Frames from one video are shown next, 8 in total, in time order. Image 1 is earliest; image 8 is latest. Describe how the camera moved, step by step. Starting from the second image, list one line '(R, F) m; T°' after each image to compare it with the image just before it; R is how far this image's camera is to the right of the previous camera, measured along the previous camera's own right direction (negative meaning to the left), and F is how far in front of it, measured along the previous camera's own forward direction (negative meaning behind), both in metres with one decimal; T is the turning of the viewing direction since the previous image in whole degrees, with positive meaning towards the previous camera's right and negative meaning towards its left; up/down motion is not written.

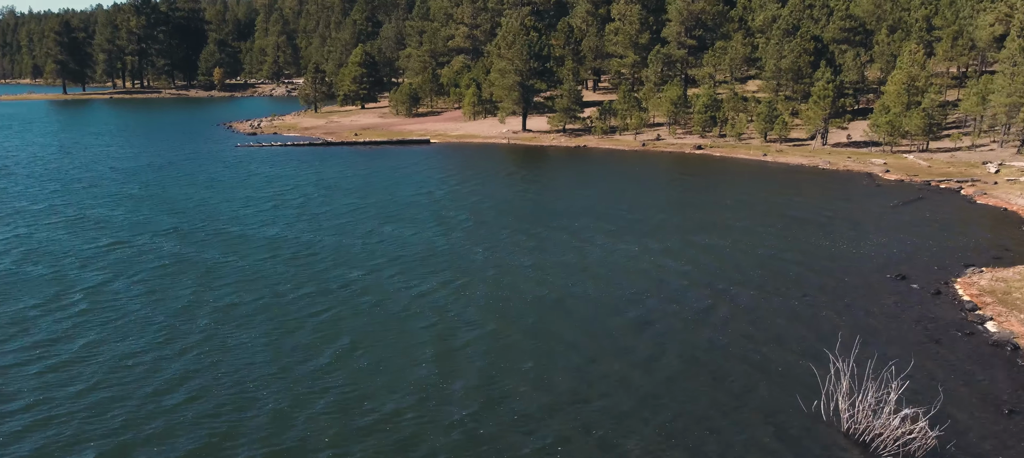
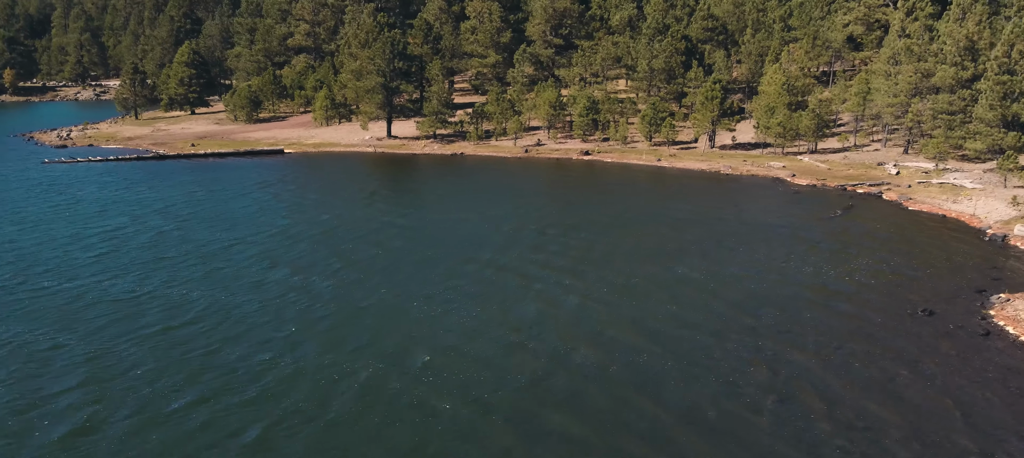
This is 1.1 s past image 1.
(-4.0, +7.7) m; +12°
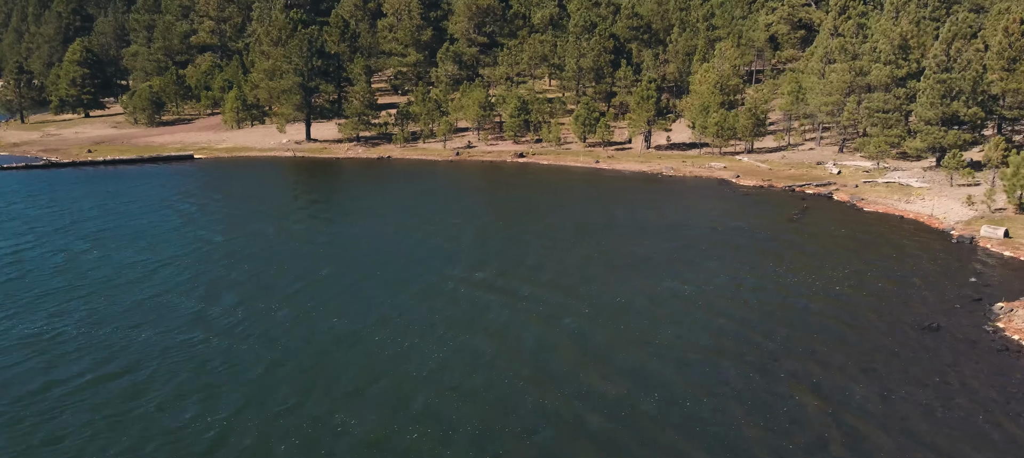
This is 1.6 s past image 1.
(-1.9, +3.3) m; +6°
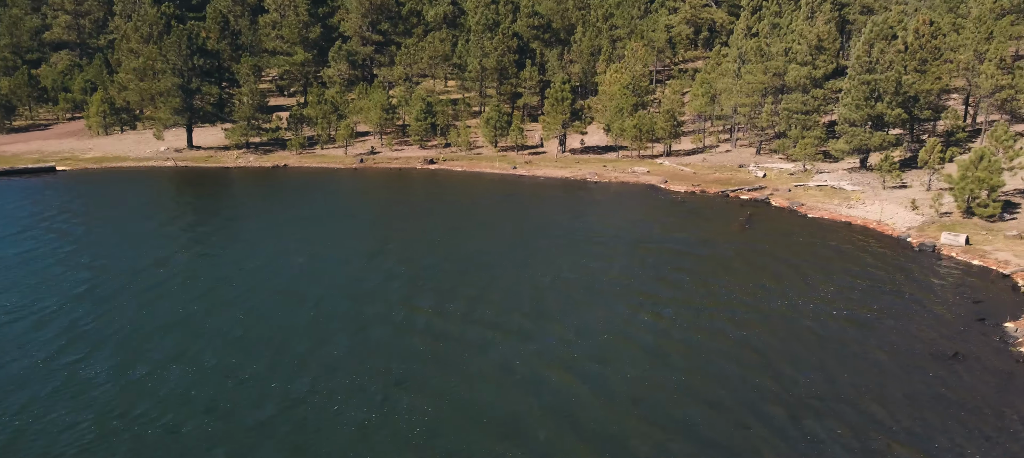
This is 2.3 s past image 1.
(-2.6, +4.3) m; +8°
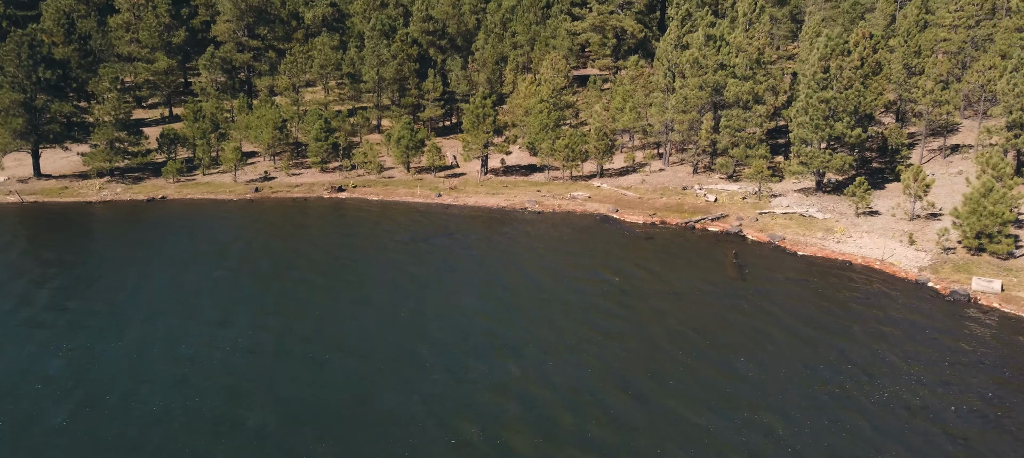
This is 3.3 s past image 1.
(-4.5, +7.0) m; +10°
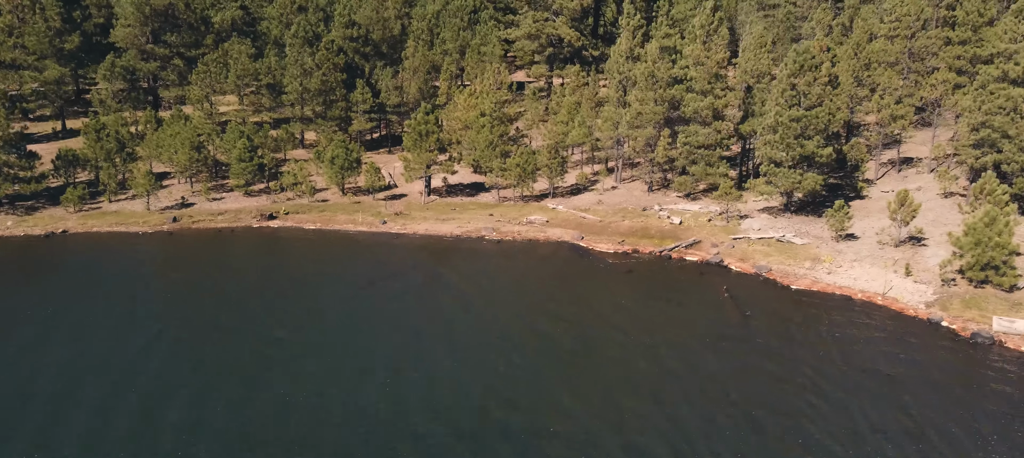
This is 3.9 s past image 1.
(-2.8, +4.3) m; +7°
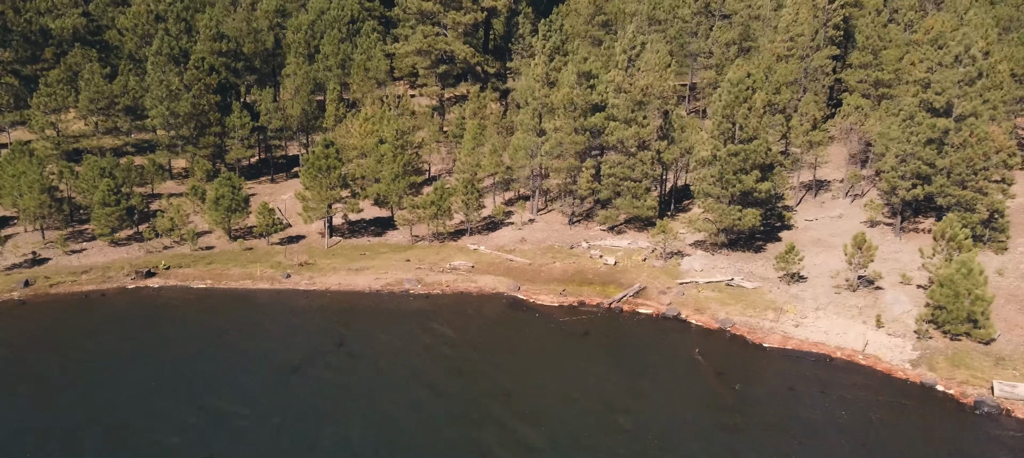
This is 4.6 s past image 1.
(-3.5, +5.0) m; +10°
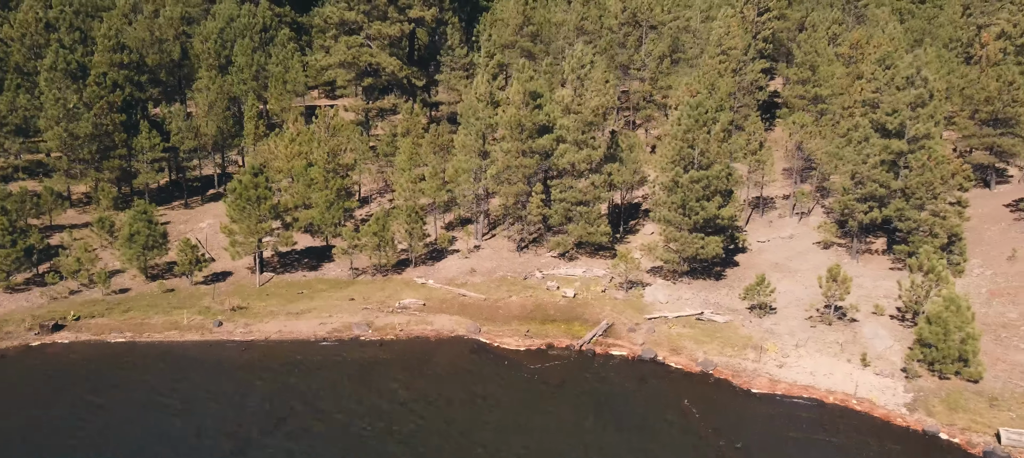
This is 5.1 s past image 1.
(-2.5, +3.1) m; +7°
